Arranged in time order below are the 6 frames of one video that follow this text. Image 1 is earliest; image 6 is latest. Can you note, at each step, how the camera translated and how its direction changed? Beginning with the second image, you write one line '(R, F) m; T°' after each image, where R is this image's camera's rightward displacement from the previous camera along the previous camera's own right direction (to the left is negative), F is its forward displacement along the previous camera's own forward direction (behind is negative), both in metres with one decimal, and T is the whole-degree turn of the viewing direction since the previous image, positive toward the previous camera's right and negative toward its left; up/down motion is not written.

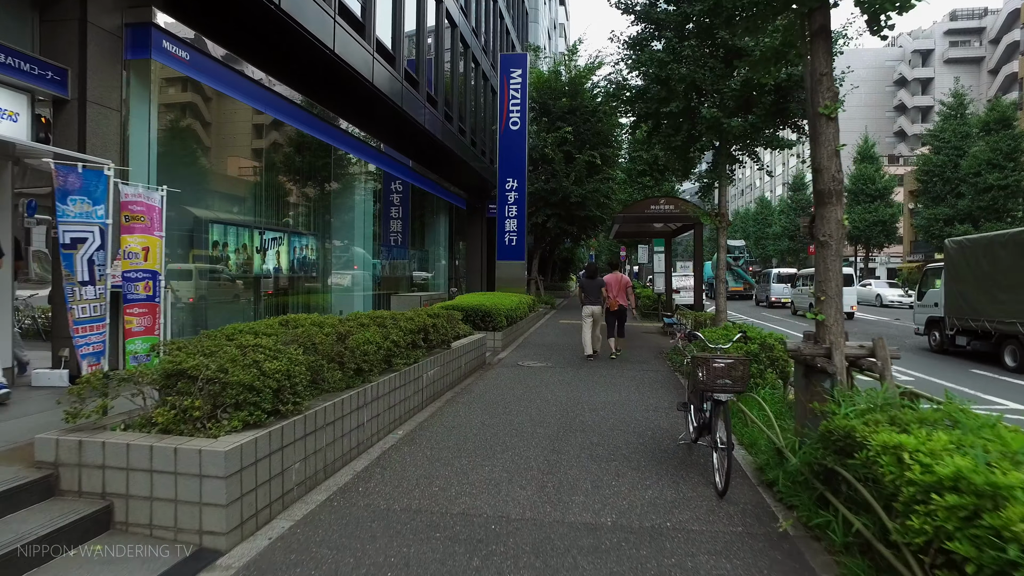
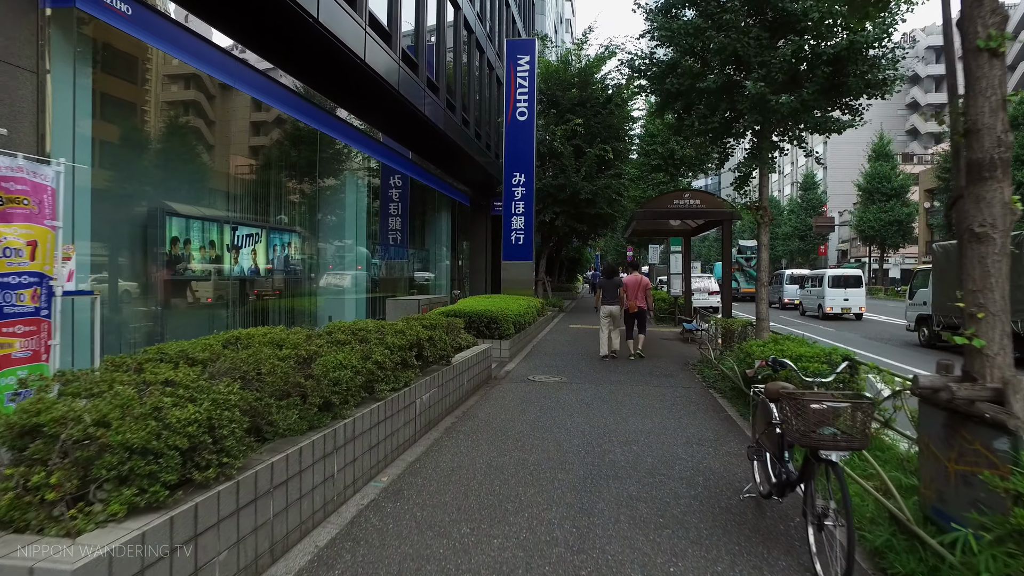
(-0.1, +1.2) m; 0°
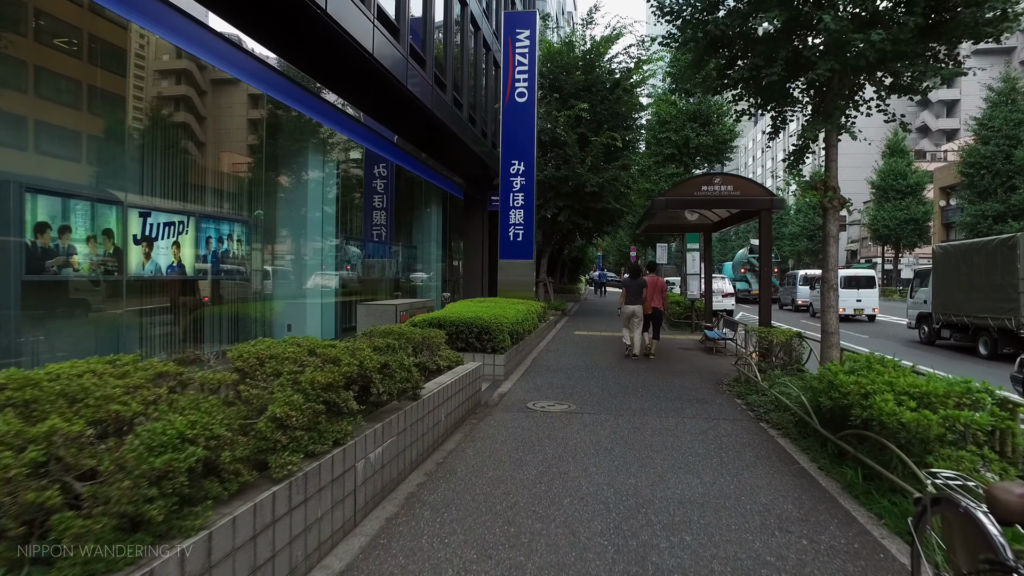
(+0.1, +1.8) m; 0°
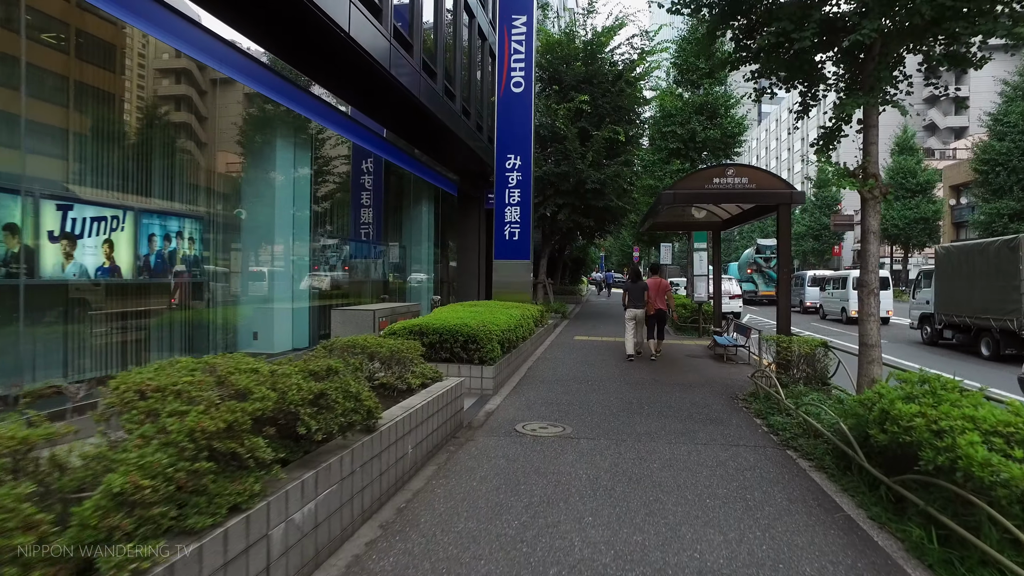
(+0.2, +0.9) m; 0°
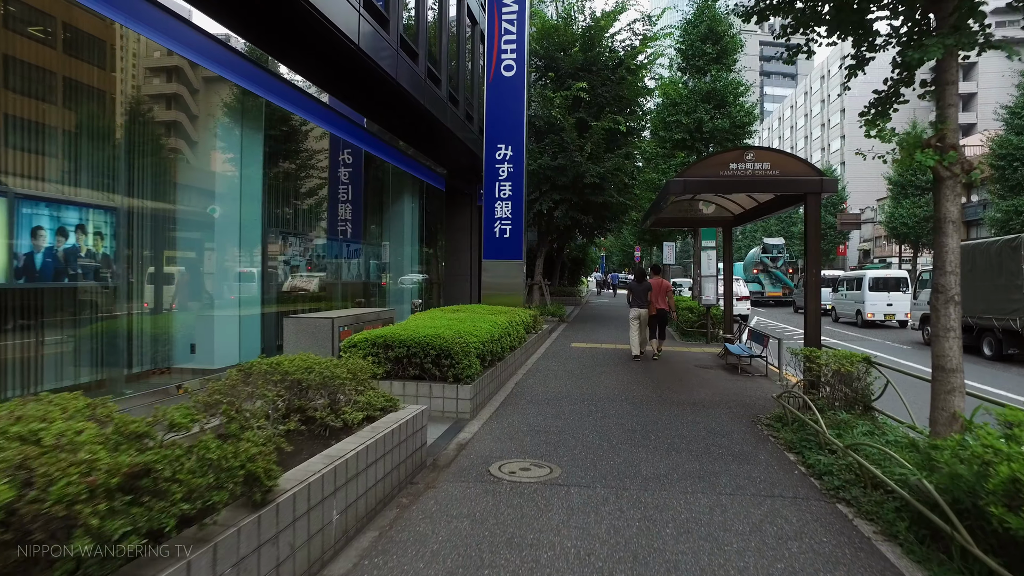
(+0.2, +1.2) m; 0°
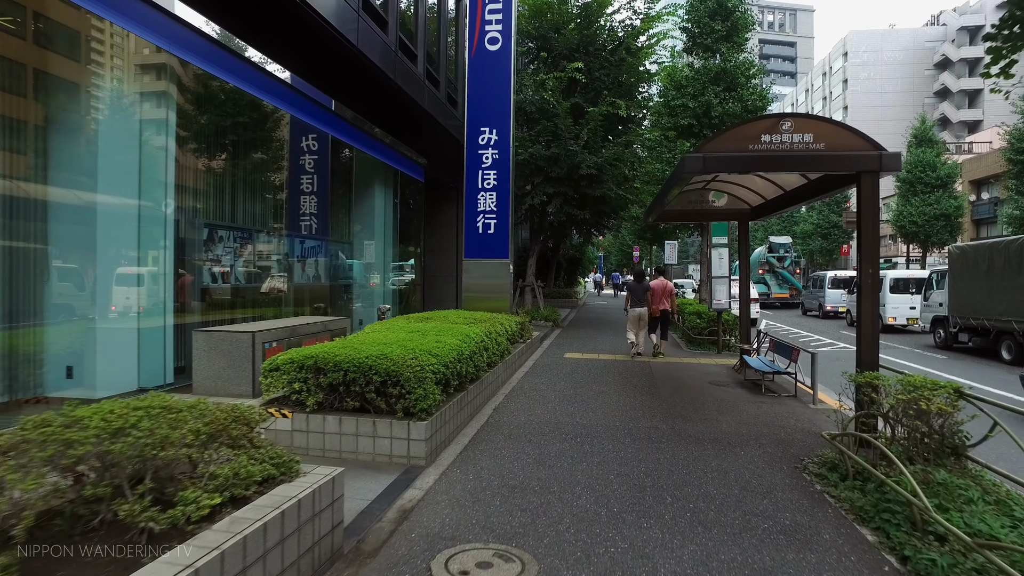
(+0.2, +1.5) m; 0°
